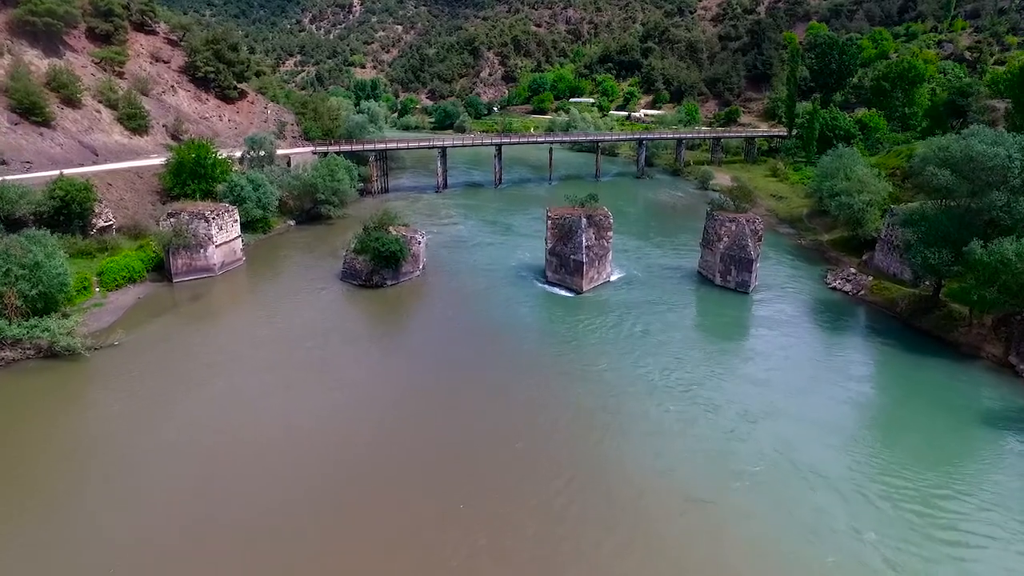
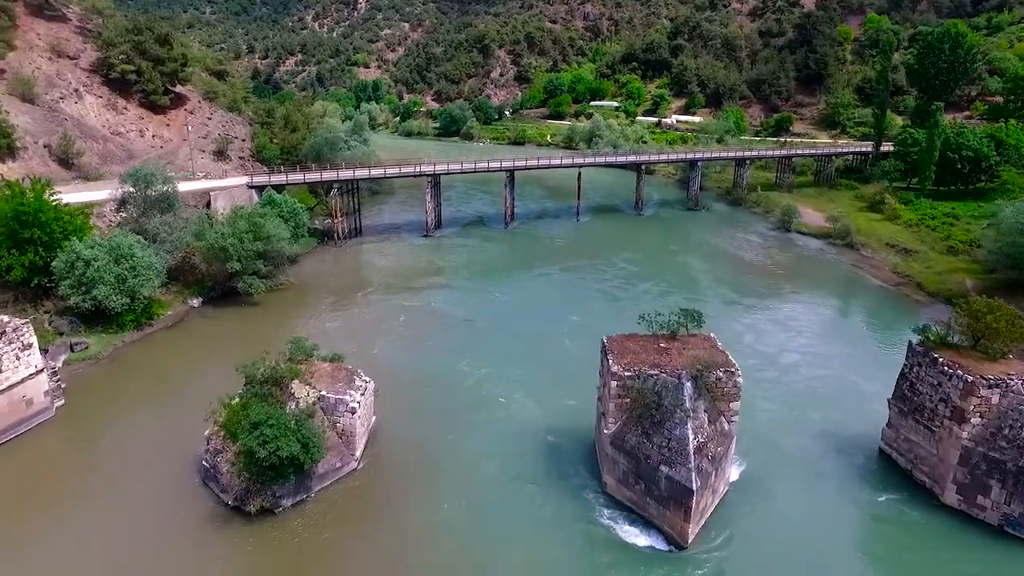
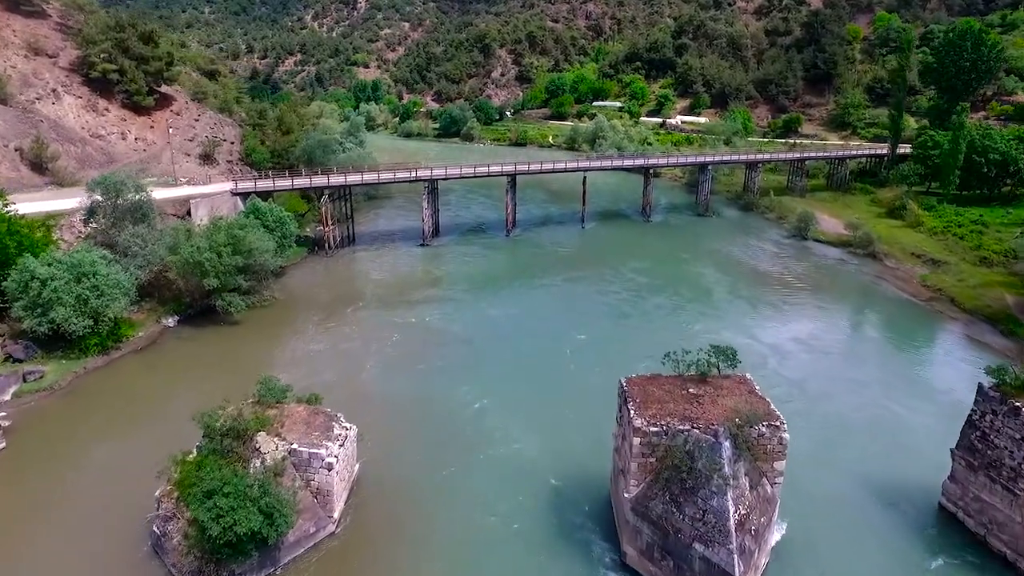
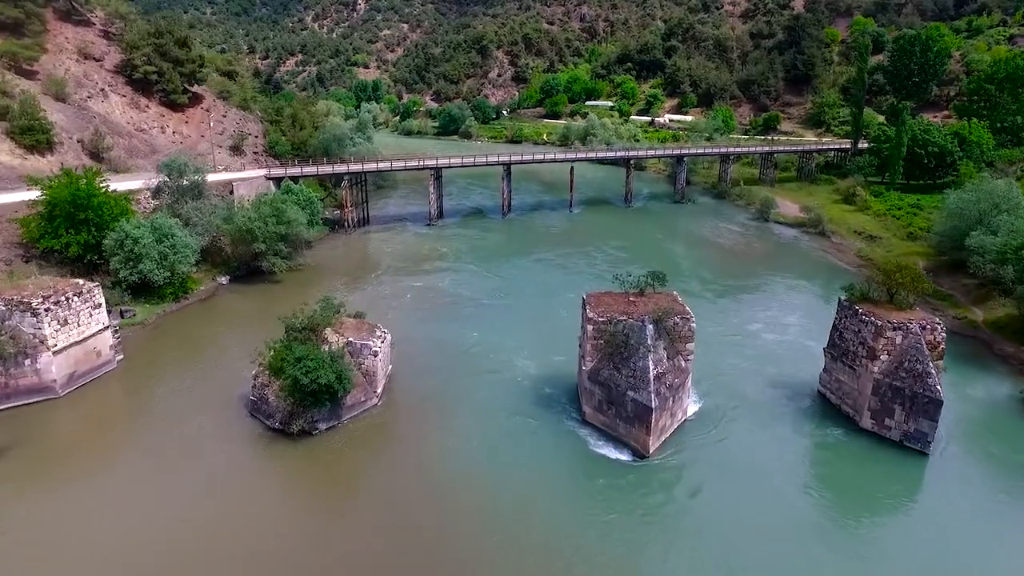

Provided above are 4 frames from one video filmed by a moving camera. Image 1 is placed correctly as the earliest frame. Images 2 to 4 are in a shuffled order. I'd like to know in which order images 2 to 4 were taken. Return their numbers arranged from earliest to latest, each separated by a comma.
4, 2, 3
